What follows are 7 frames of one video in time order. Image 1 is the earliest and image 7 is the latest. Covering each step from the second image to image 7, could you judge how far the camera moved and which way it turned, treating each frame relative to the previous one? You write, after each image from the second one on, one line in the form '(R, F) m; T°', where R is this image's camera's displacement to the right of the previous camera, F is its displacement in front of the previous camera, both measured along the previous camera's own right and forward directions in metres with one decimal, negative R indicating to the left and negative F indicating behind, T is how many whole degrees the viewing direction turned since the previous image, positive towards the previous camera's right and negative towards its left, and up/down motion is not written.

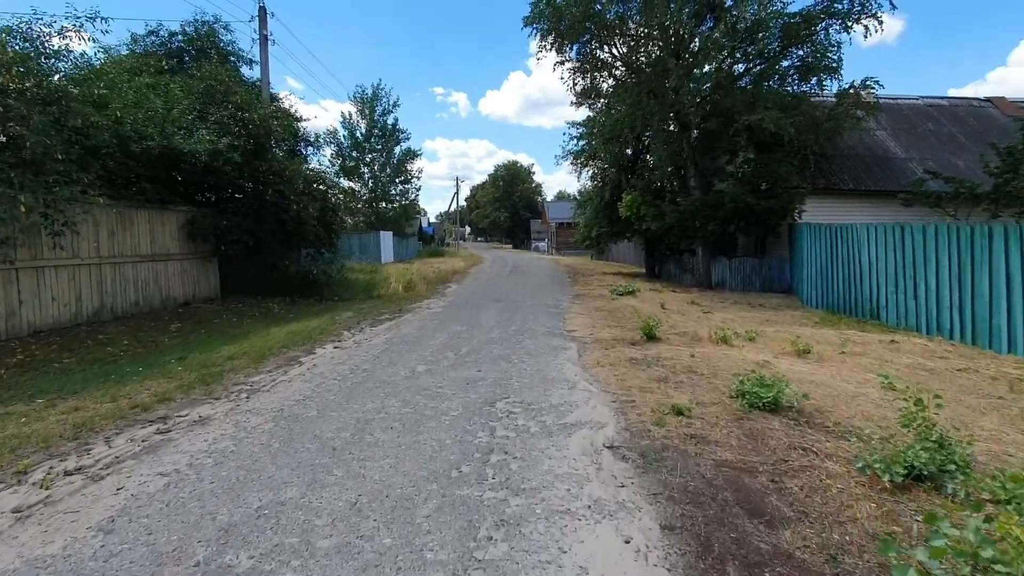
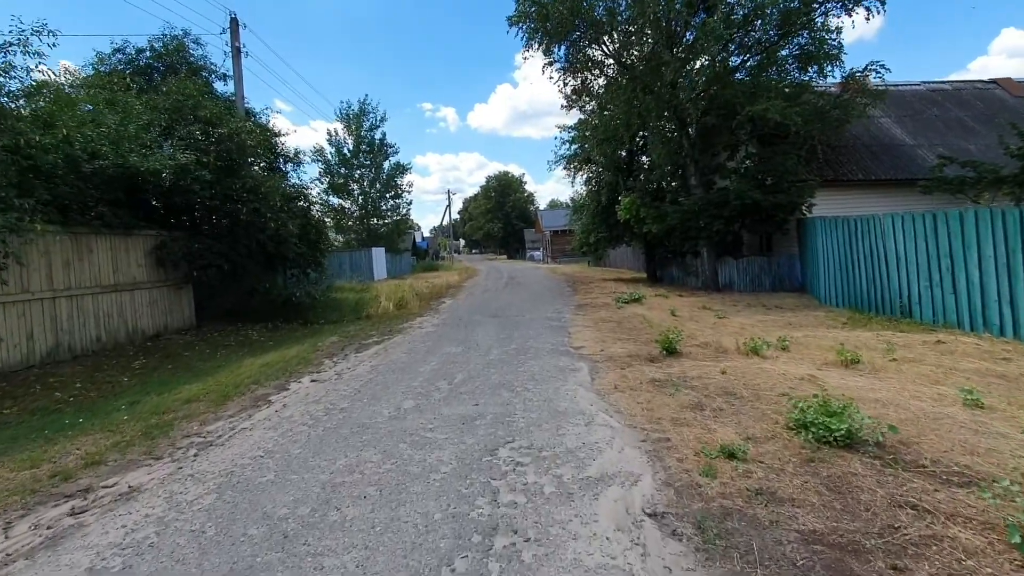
(0.0, +0.9) m; 0°
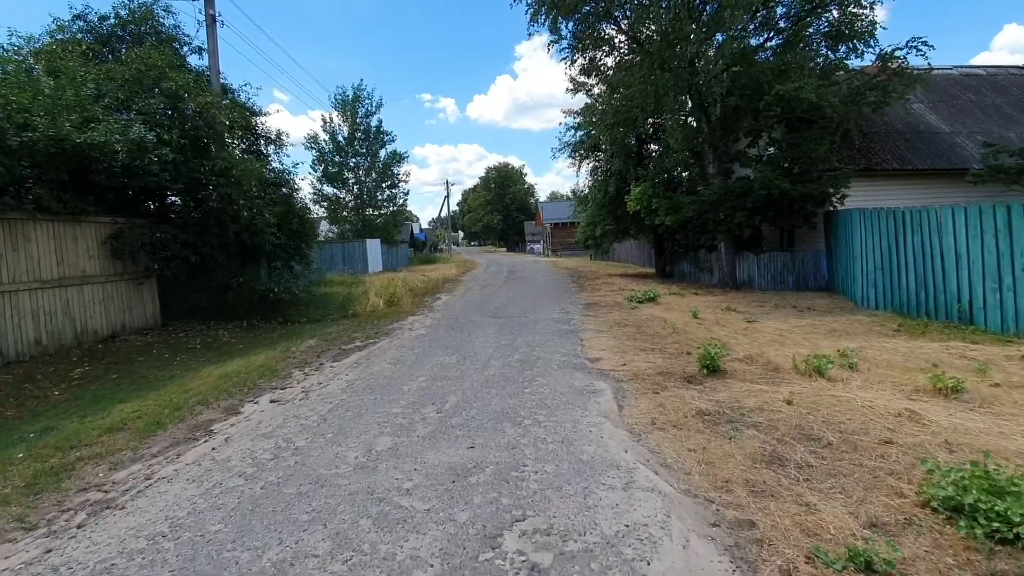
(-0.1, +1.2) m; 0°
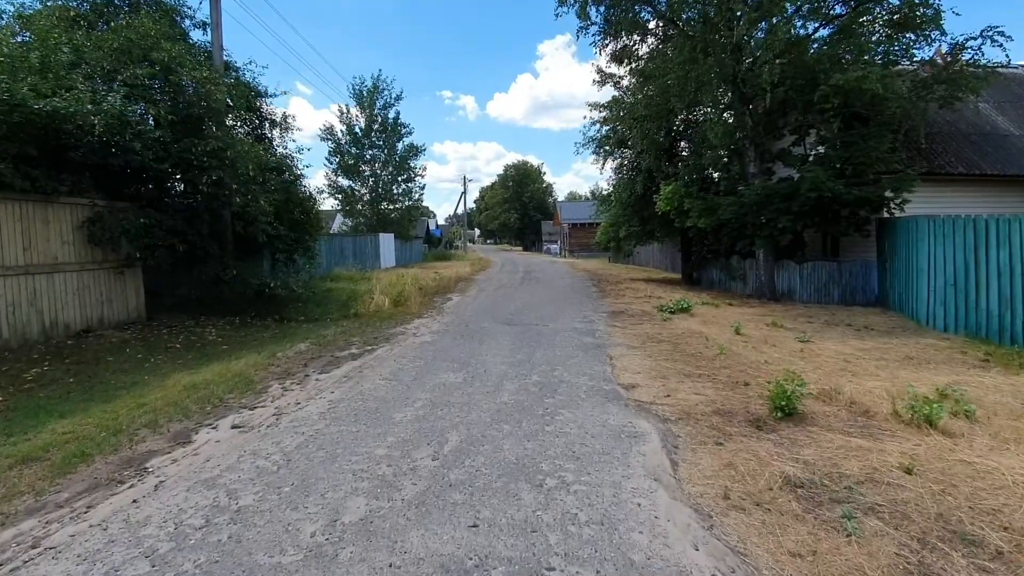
(-0.1, +1.1) m; -2°
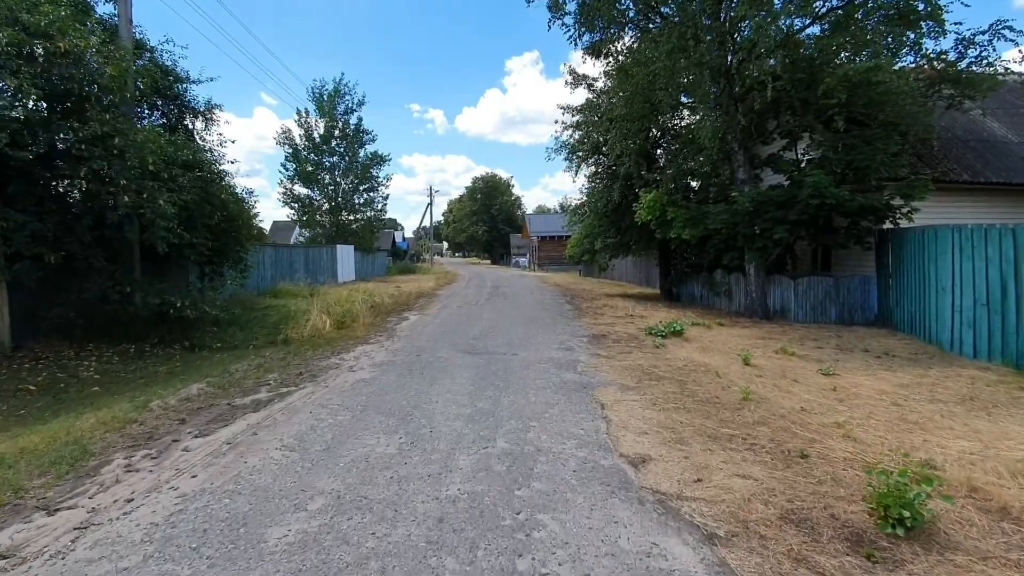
(+0.1, +1.6) m; +3°
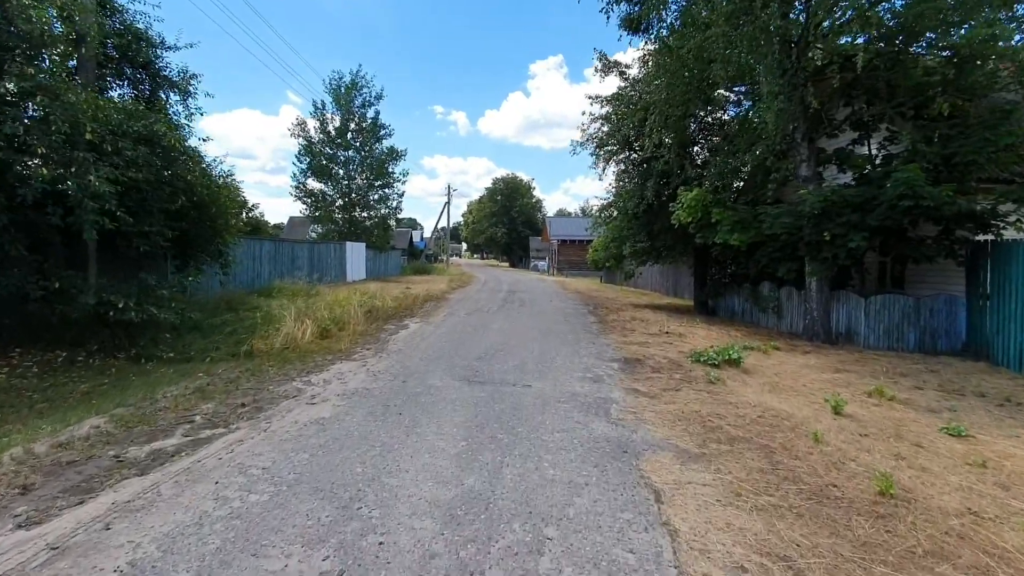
(0.0, +1.7) m; -2°
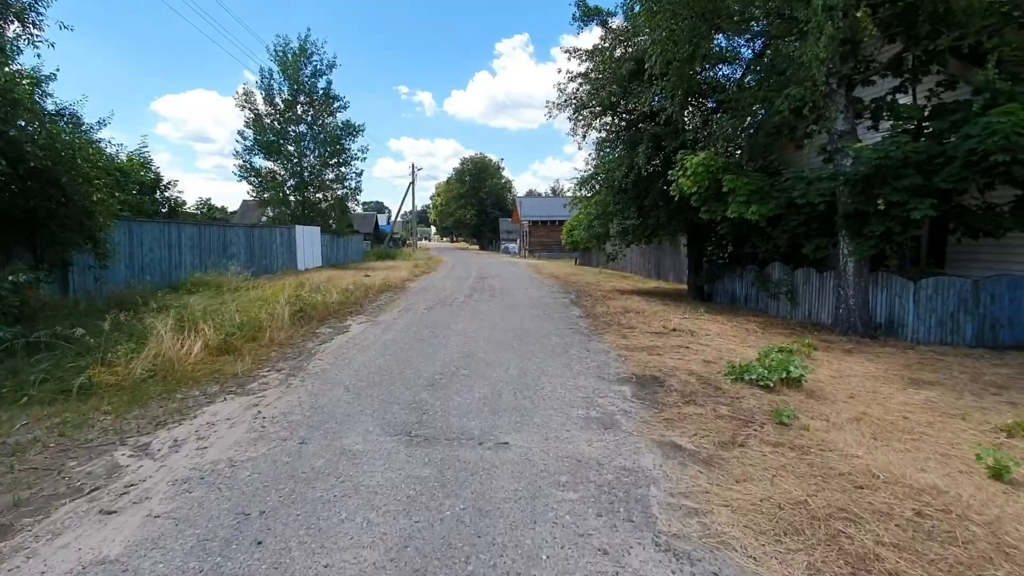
(+0.1, +2.2) m; +3°
